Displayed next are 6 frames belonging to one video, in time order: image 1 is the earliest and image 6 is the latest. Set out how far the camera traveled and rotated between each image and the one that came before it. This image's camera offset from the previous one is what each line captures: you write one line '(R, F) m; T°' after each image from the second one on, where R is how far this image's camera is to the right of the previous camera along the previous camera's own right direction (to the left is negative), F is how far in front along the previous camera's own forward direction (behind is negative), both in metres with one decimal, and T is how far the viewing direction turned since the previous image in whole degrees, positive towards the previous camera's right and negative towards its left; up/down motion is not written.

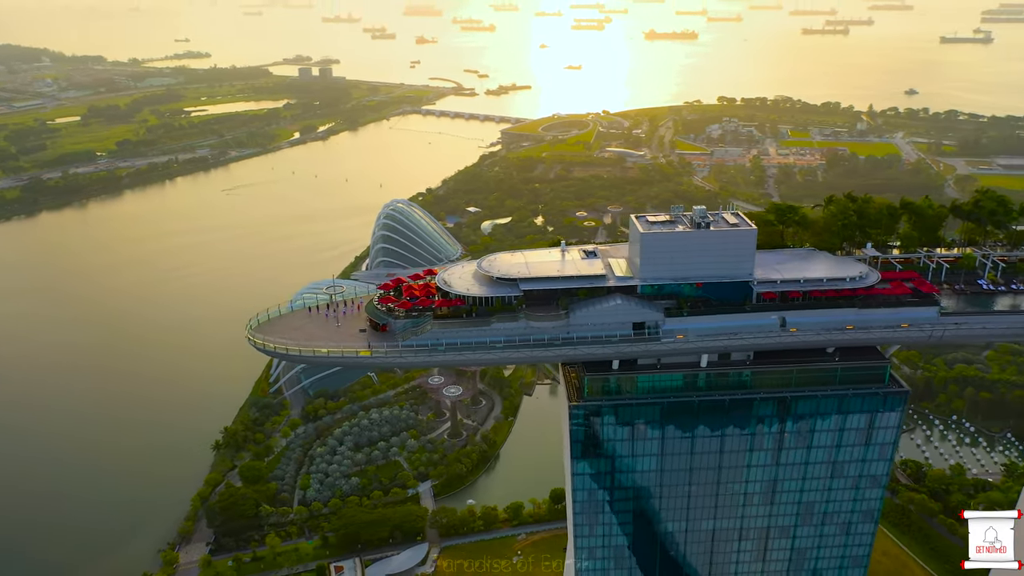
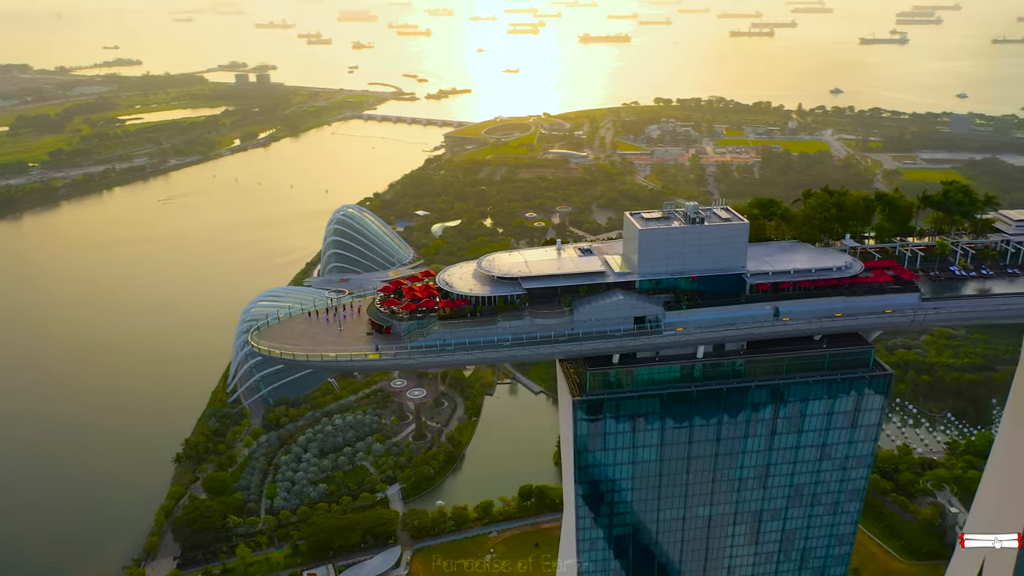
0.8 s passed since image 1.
(-1.6, -0.6) m; +4°
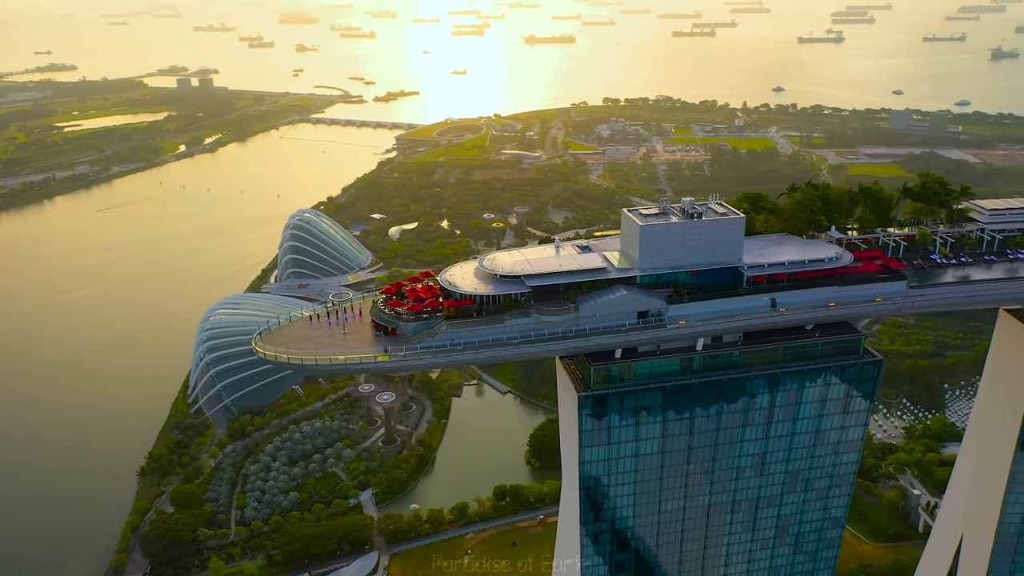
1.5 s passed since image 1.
(-1.3, -0.1) m; +4°
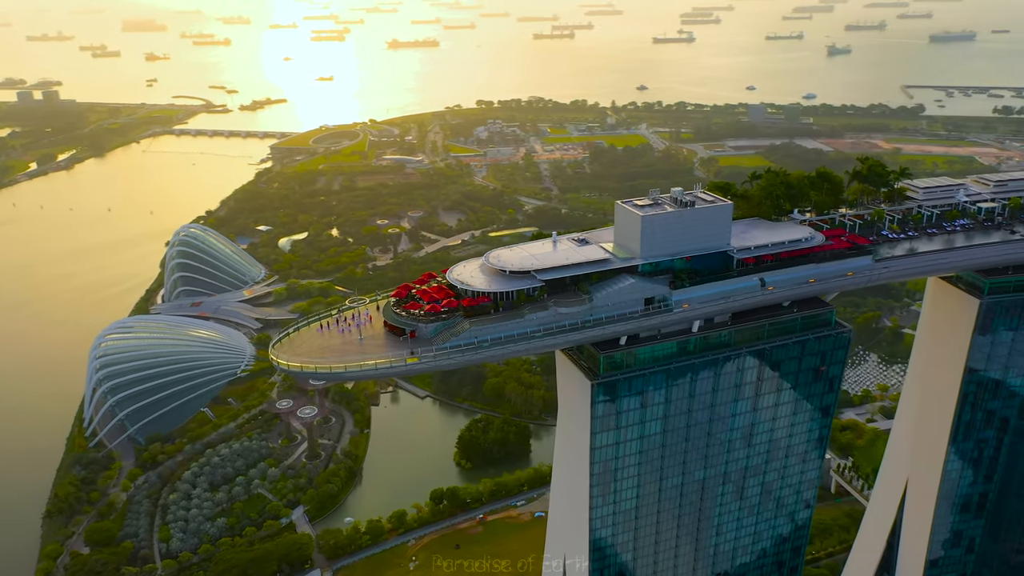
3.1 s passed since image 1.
(-3.4, -0.1) m; +9°
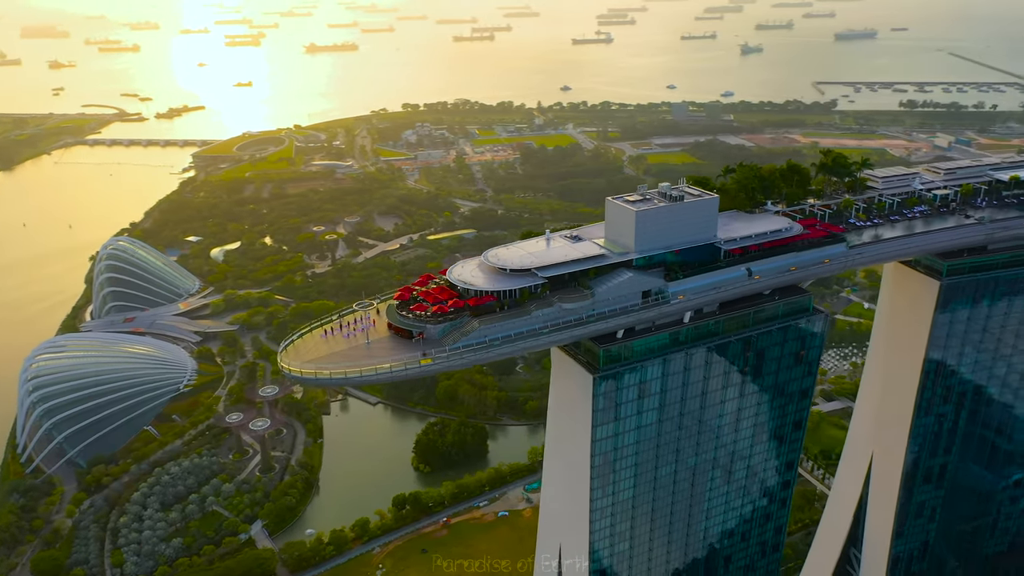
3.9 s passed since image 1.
(-1.9, -0.1) m; +5°
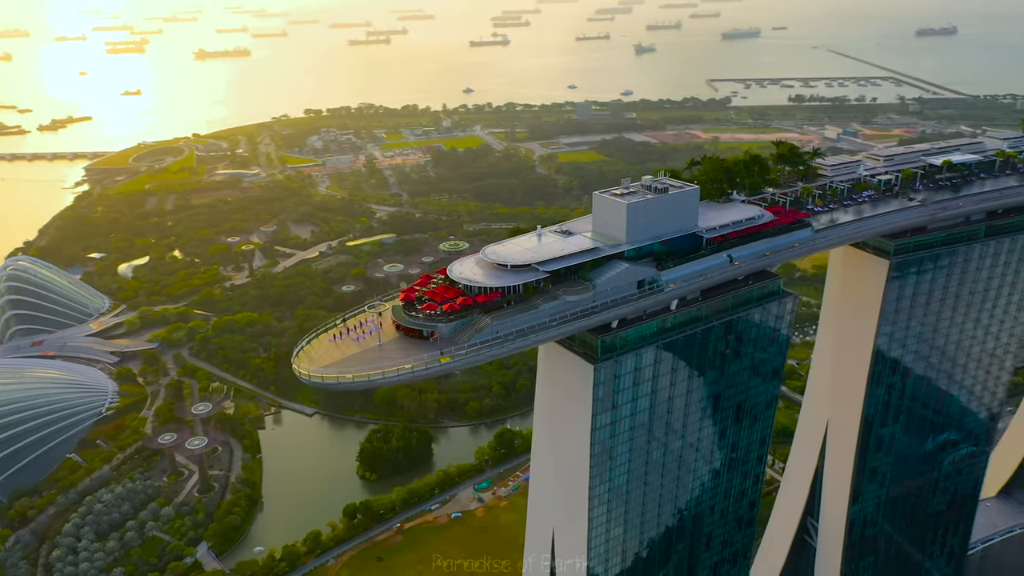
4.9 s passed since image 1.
(-2.5, -0.1) m; +7°
